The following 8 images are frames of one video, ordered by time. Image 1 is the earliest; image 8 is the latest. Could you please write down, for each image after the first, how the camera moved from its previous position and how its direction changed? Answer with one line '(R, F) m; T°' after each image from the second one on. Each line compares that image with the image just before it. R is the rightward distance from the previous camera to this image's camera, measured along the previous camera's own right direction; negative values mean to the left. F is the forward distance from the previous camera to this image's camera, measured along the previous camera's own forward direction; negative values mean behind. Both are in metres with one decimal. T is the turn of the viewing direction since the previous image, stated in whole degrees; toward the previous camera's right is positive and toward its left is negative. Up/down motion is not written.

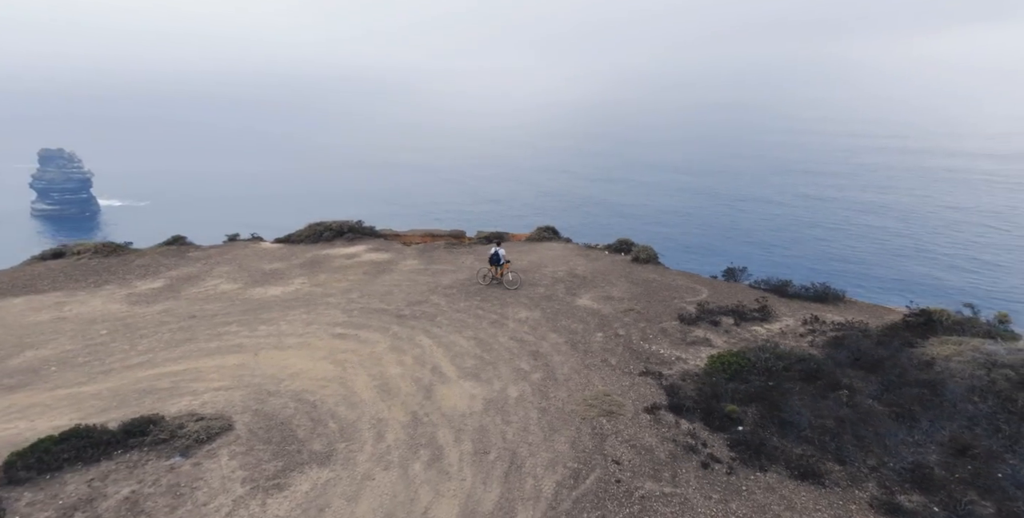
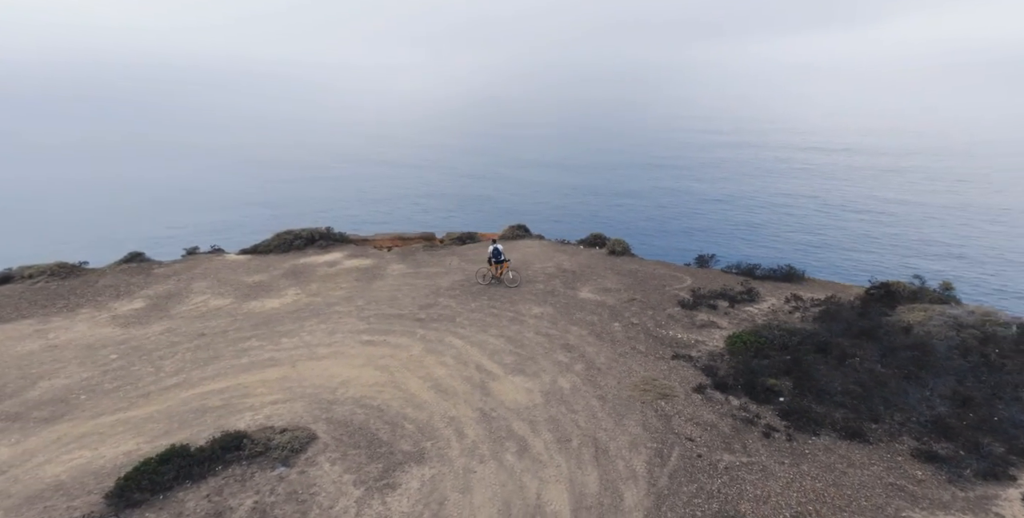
(-2.6, -0.1) m; +7°
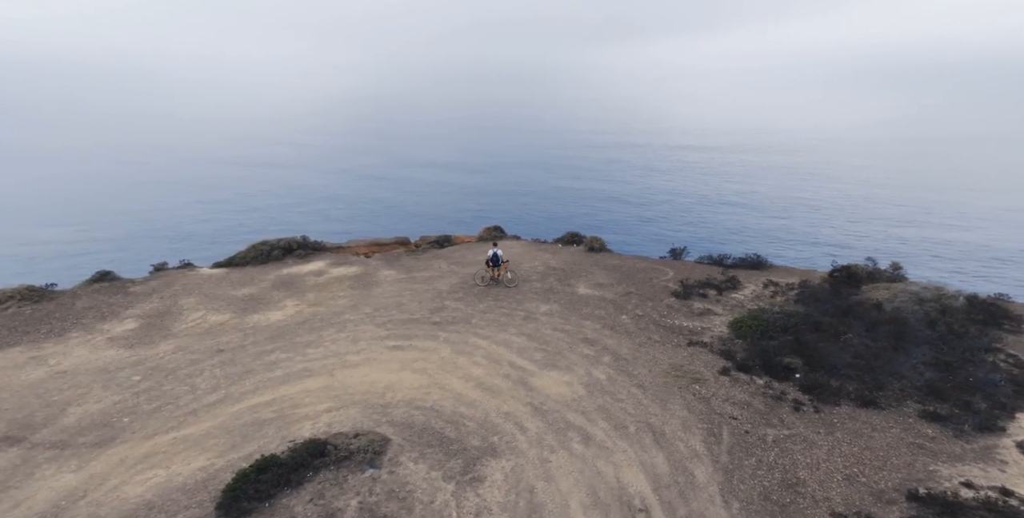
(-2.1, -0.3) m; +5°
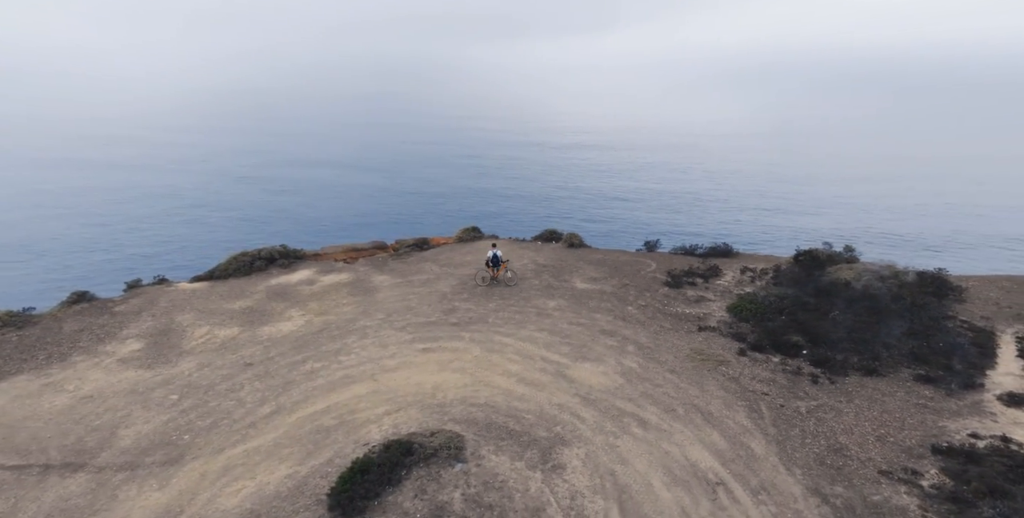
(-2.1, -0.4) m; +5°
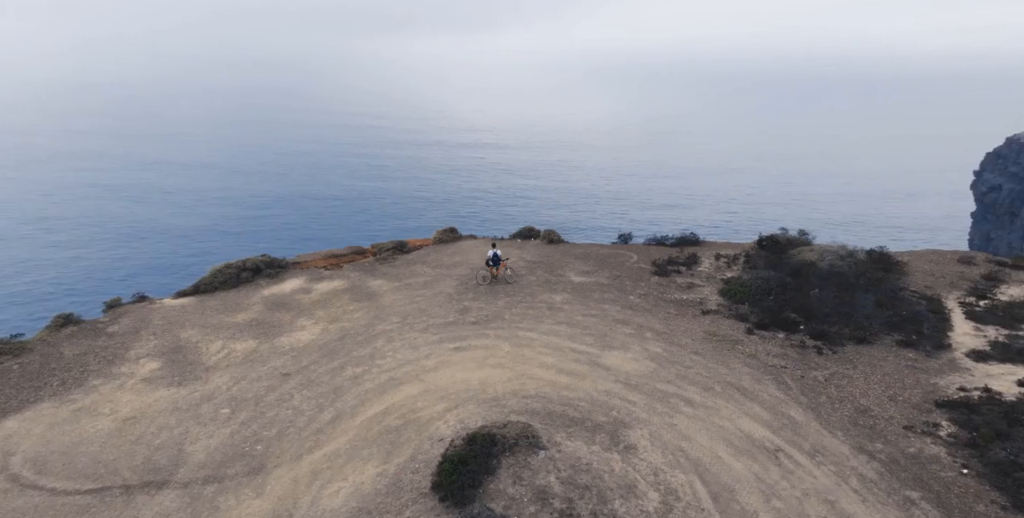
(-2.3, -0.6) m; +5°
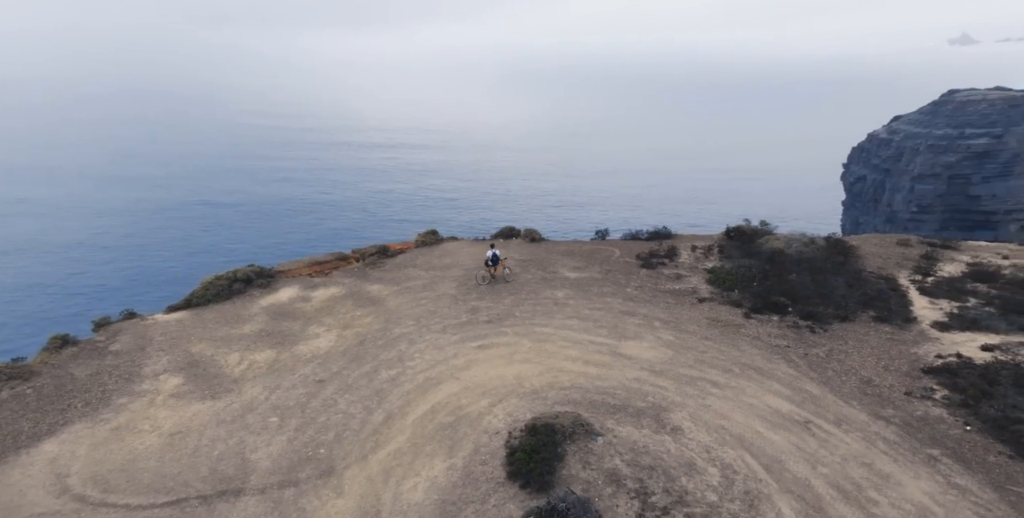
(-1.9, -0.8) m; +4°
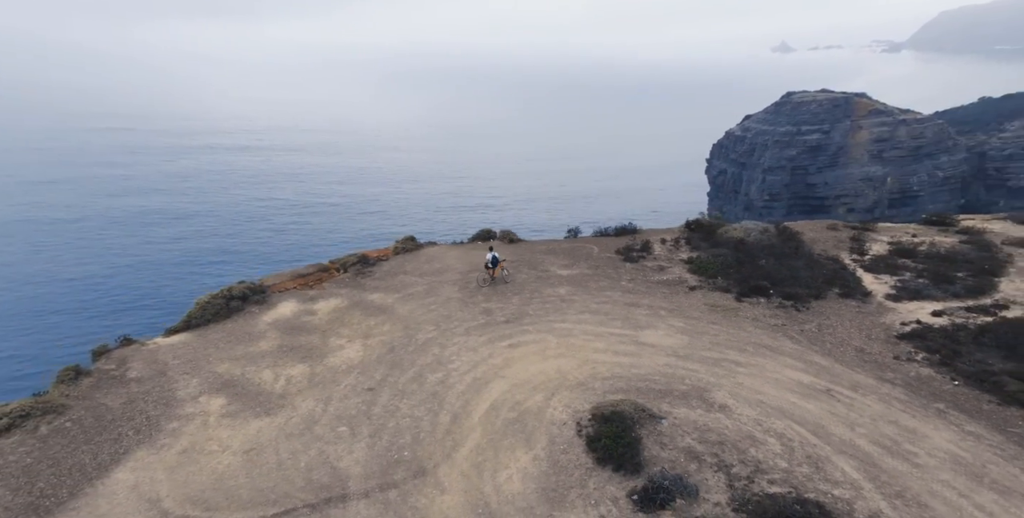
(-2.6, -1.2) m; +6°
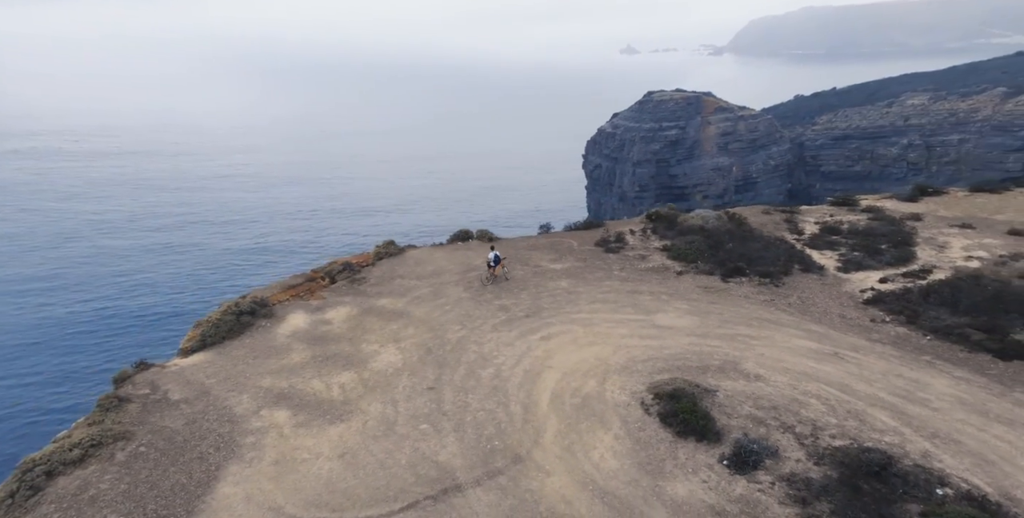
(-3.3, -1.7) m; +6°
